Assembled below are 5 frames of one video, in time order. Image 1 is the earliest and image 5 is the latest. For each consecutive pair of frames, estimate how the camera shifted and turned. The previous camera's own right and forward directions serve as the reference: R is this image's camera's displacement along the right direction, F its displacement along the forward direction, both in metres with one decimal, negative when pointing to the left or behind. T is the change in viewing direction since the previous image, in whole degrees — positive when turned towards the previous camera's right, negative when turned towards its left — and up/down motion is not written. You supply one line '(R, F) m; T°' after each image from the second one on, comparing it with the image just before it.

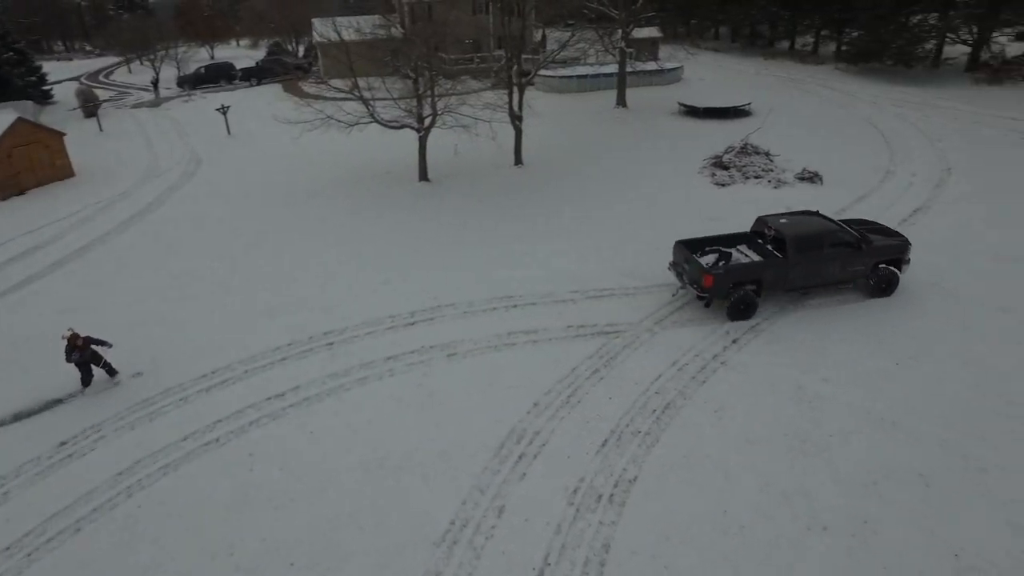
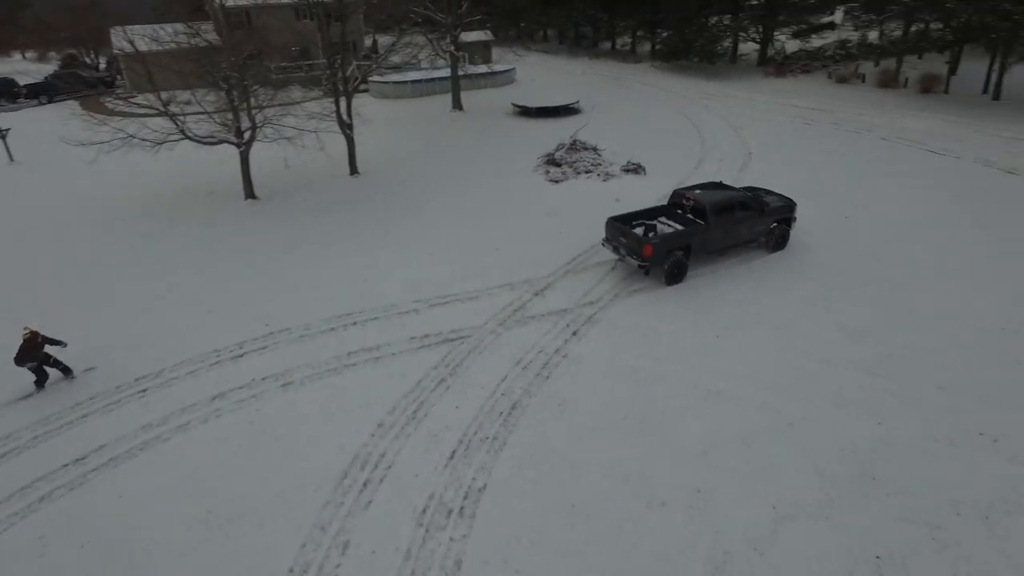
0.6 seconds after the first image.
(+0.4, +0.1) m; +12°
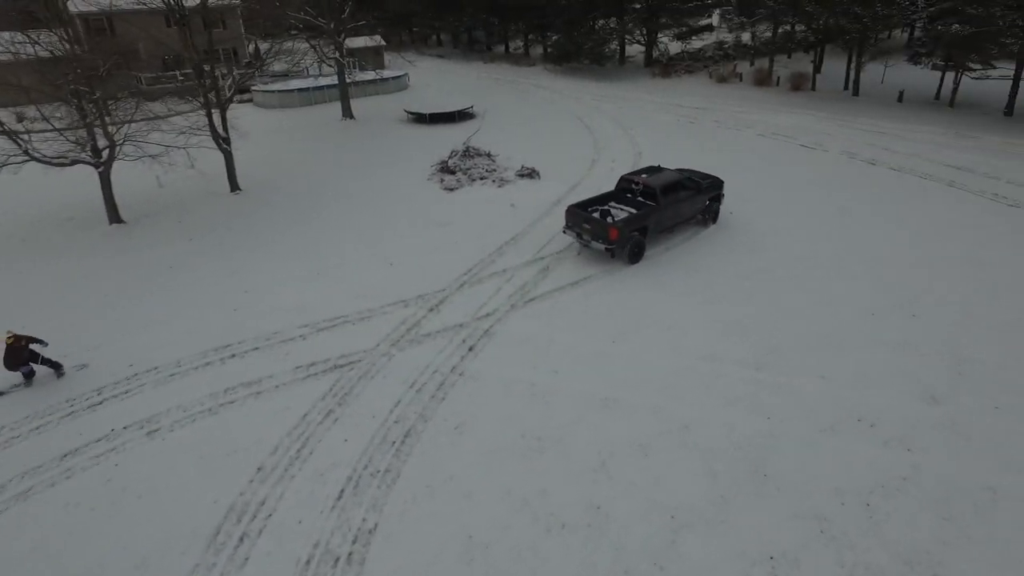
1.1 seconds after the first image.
(+0.4, +0.3) m; +8°
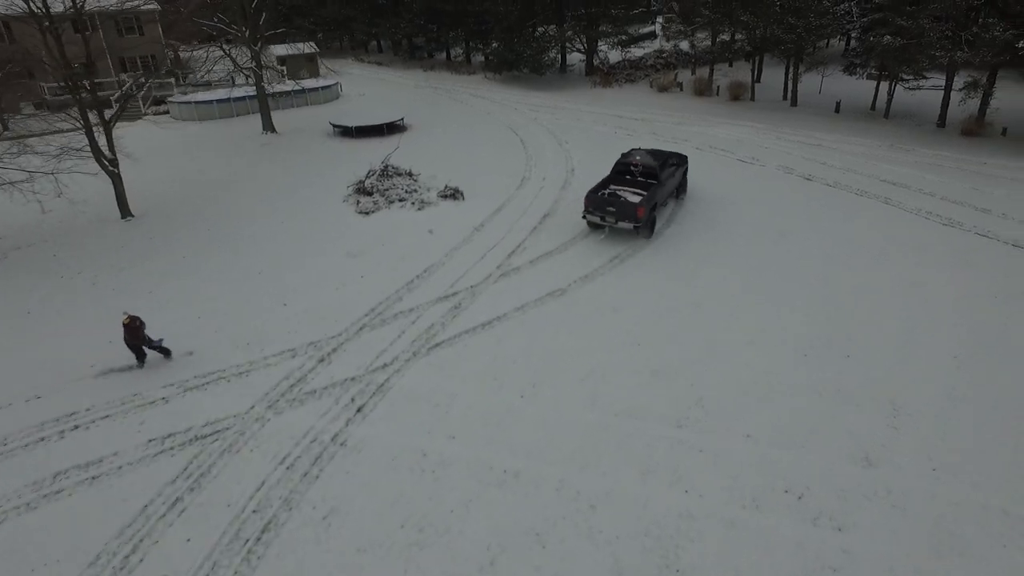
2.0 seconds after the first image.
(+1.0, +1.1) m; +4°
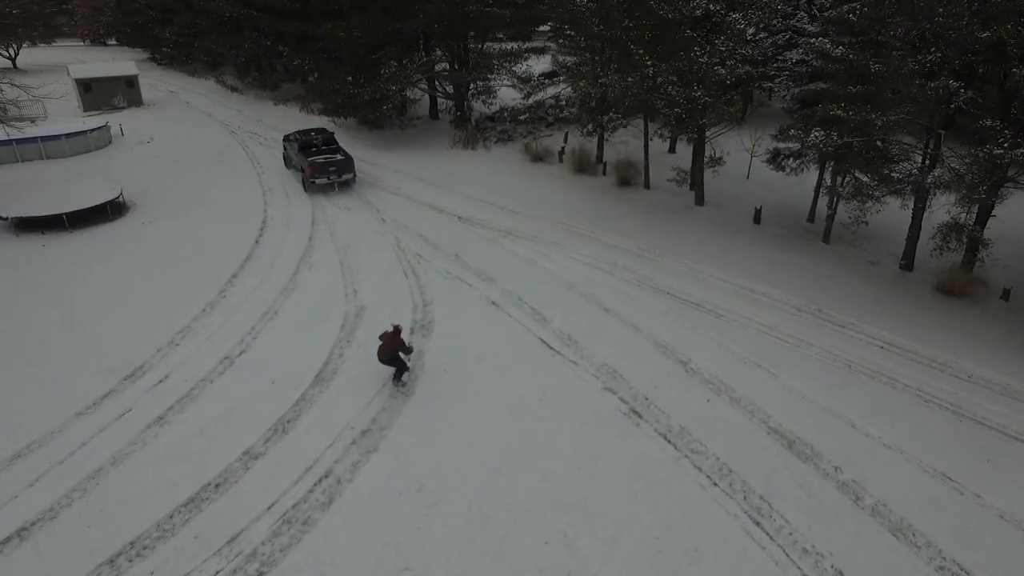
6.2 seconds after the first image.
(+6.4, +8.2) m; 0°
